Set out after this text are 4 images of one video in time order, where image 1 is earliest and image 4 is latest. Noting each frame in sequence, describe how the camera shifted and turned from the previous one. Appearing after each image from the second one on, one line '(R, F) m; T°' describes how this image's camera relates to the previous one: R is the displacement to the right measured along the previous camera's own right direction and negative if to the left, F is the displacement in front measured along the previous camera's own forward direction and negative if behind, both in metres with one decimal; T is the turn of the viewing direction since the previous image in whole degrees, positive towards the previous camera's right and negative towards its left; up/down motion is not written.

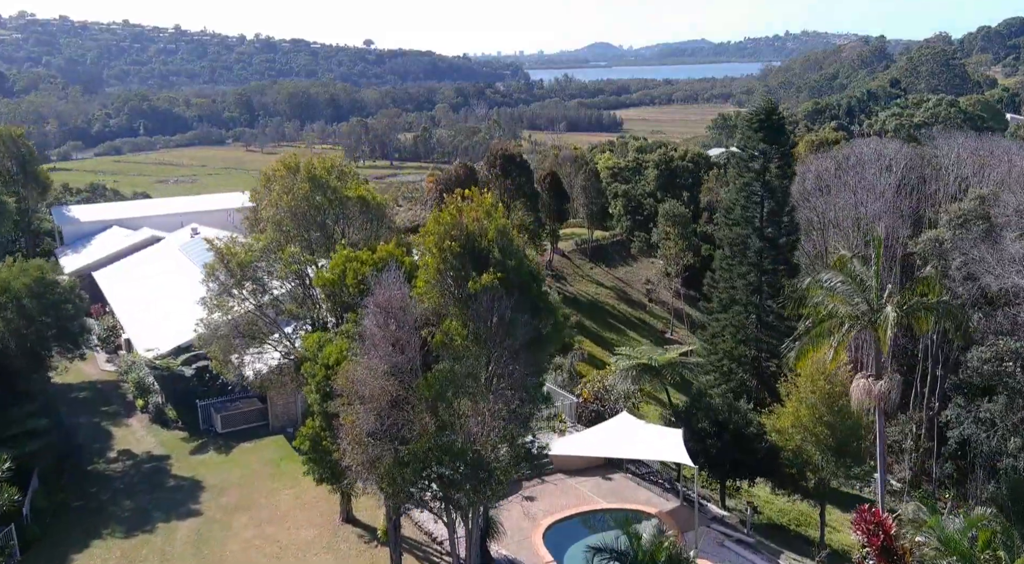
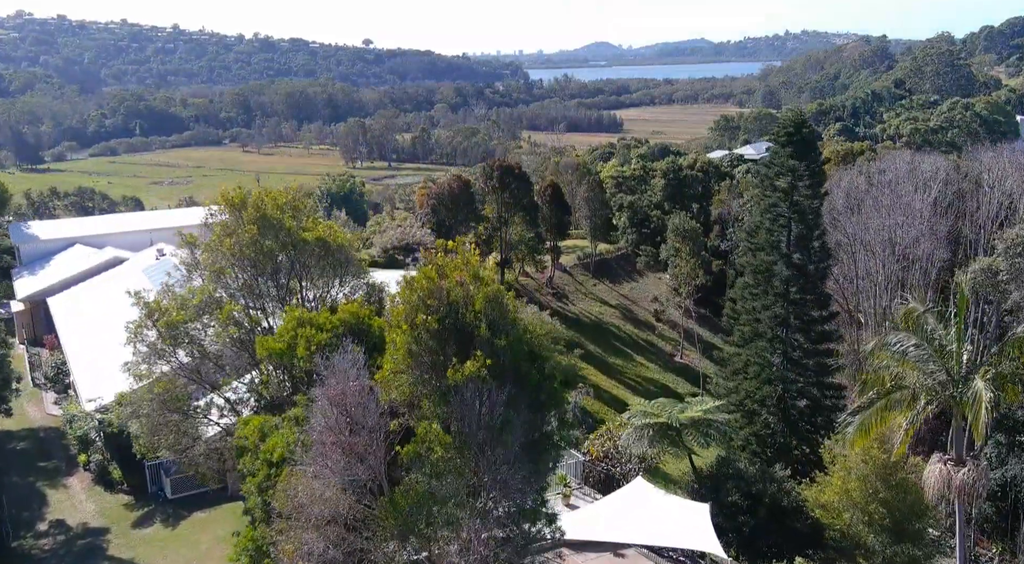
(+0.1, +2.9) m; 0°
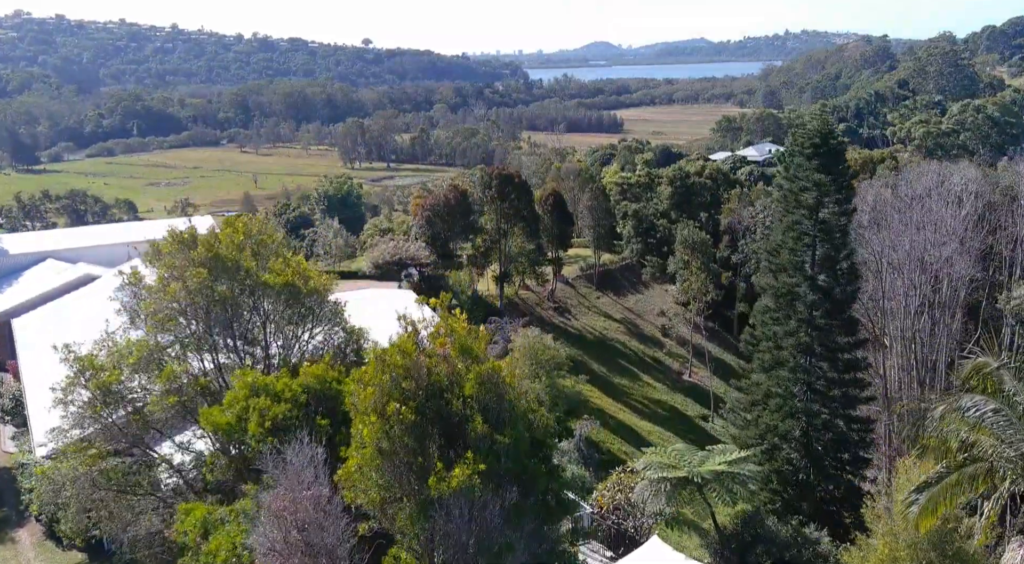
(0.0, +2.0) m; 0°
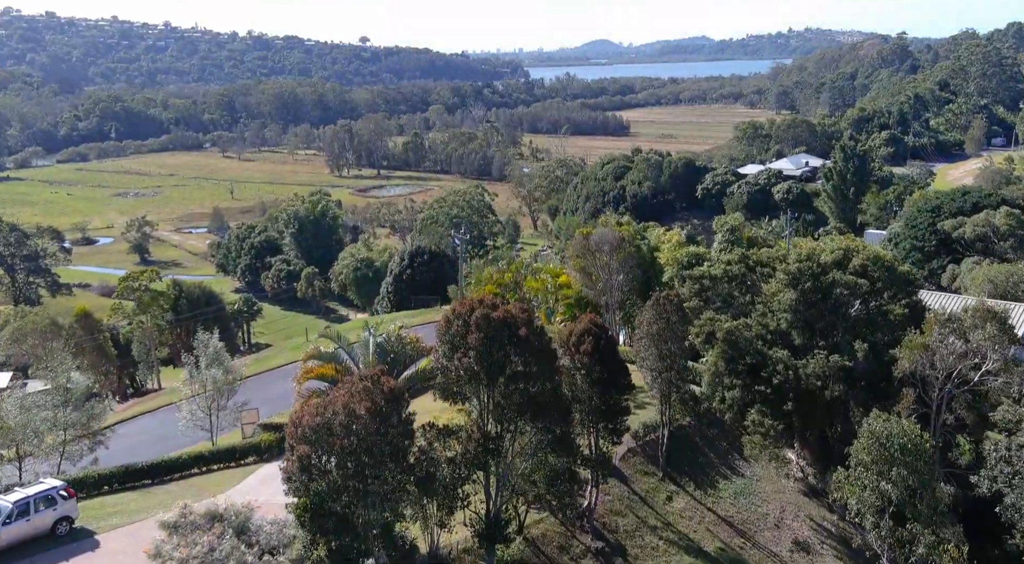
(0.0, +18.9) m; 0°
